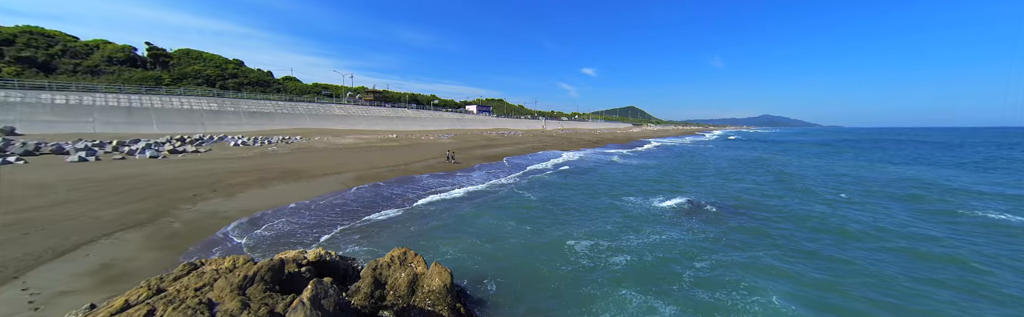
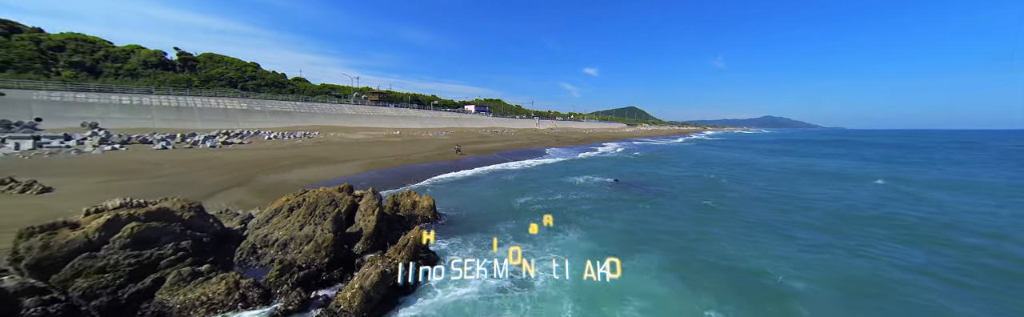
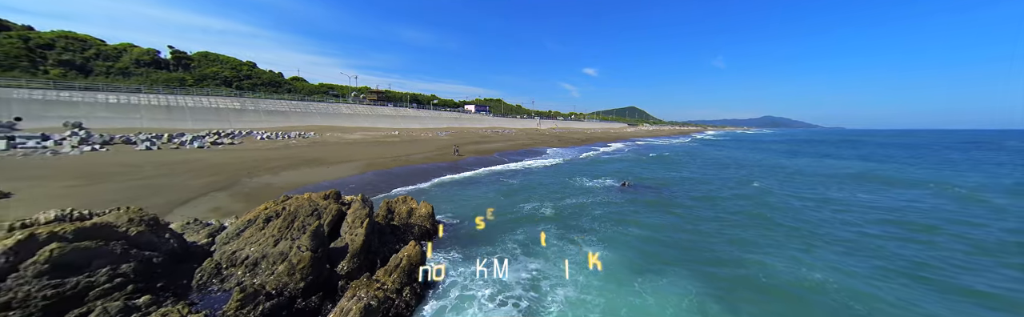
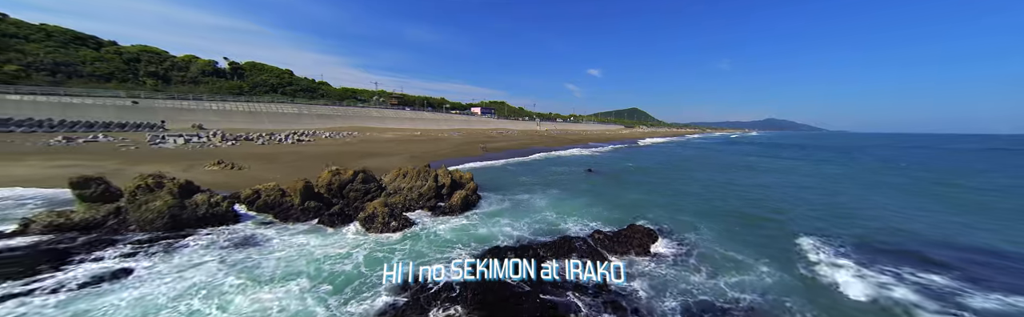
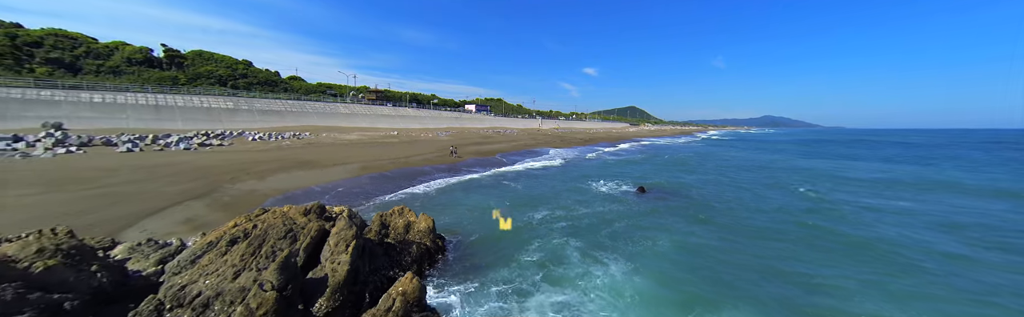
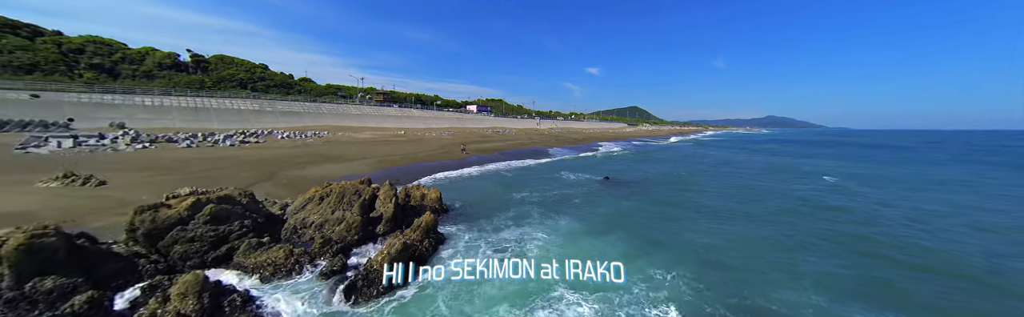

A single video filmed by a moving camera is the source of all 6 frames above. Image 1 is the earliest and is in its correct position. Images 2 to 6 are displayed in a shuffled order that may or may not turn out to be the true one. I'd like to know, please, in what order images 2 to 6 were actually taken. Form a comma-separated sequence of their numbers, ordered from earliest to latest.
5, 3, 2, 6, 4
